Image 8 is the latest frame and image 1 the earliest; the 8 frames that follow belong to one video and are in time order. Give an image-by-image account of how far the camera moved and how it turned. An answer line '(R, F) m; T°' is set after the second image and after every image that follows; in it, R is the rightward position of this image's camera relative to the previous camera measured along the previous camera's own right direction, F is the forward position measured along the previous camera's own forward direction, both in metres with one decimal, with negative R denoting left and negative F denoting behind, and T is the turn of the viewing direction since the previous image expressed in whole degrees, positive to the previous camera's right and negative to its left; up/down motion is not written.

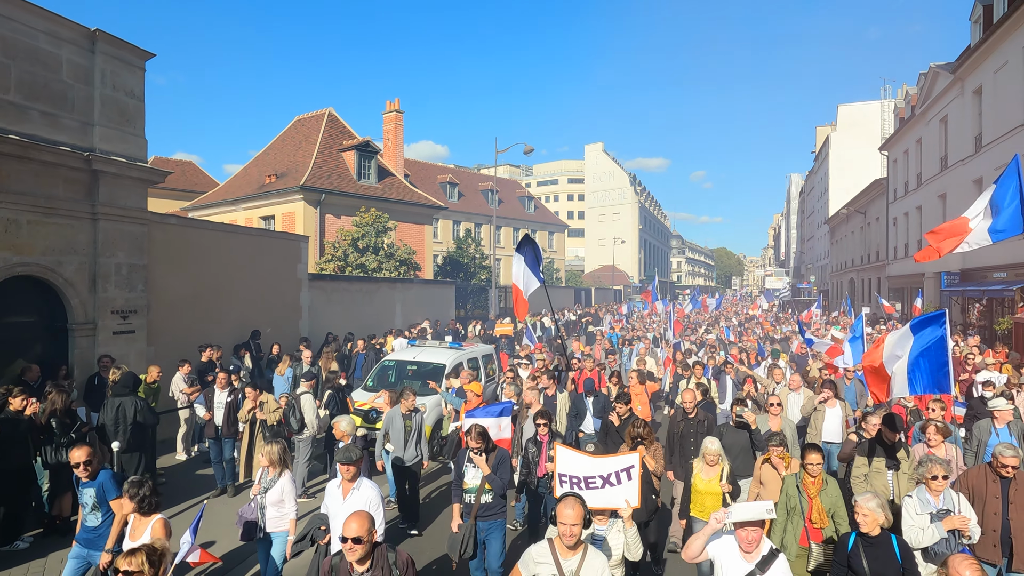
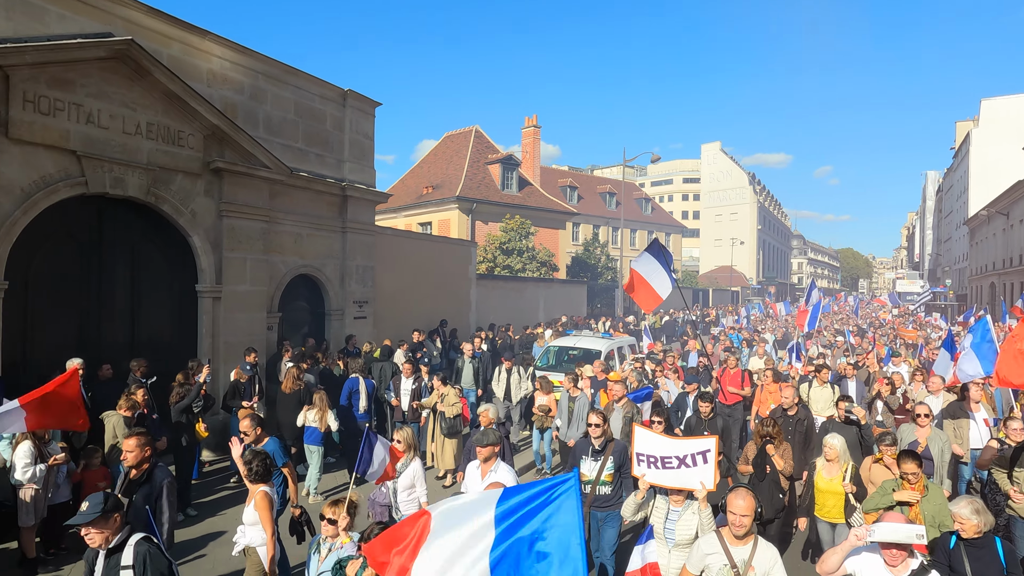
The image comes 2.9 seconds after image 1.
(-0.8, -2.7) m; -9°
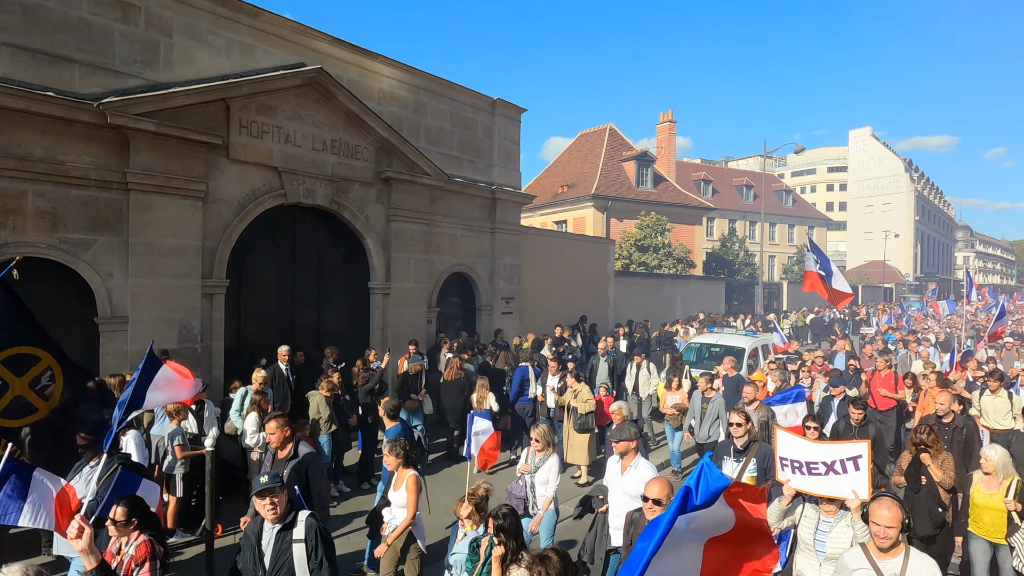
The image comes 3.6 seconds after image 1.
(-0.3, -0.6) m; -11°
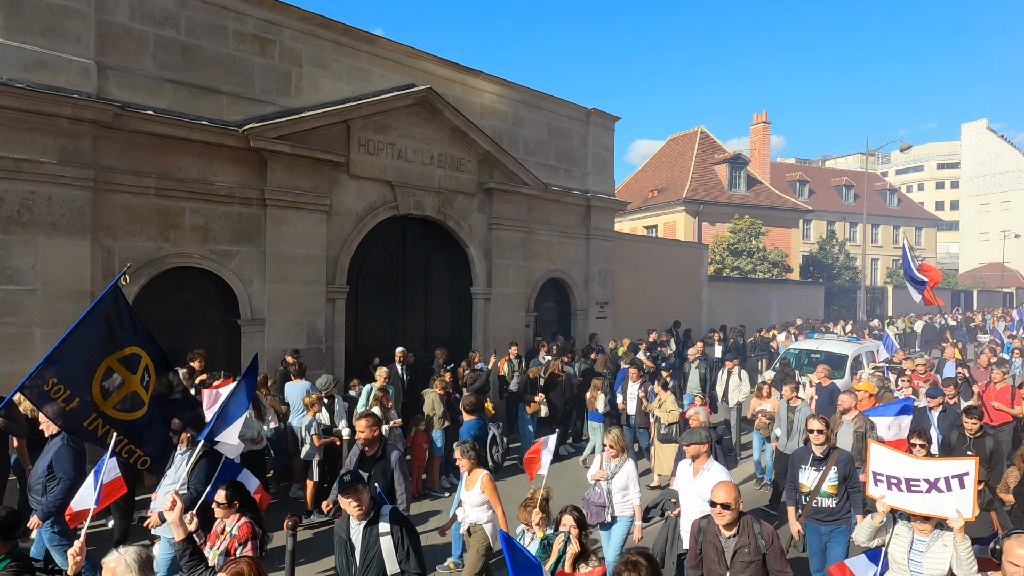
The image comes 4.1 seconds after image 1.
(-0.2, -0.5) m; -7°
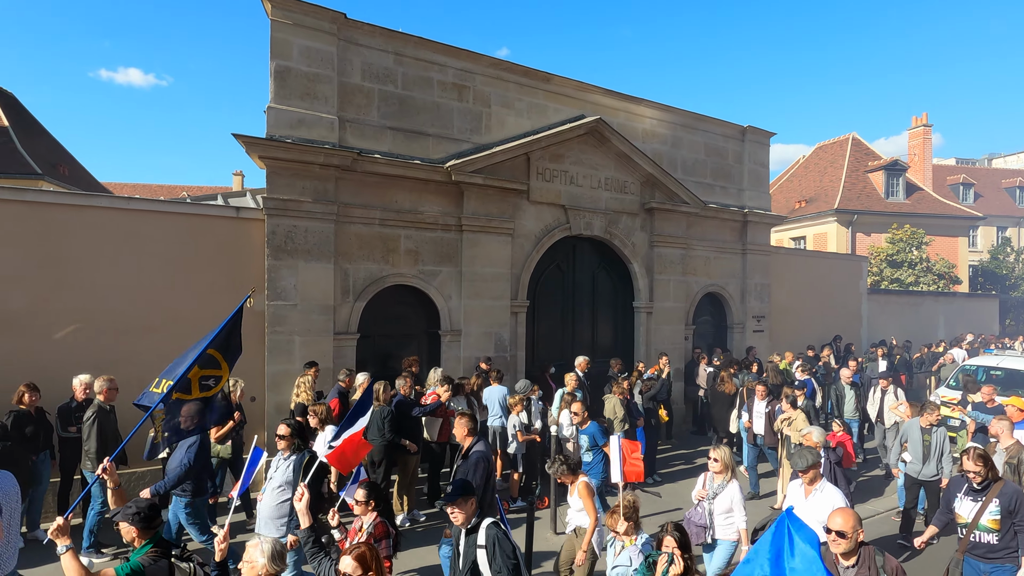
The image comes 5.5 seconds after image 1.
(-0.7, -1.0) m; -11°
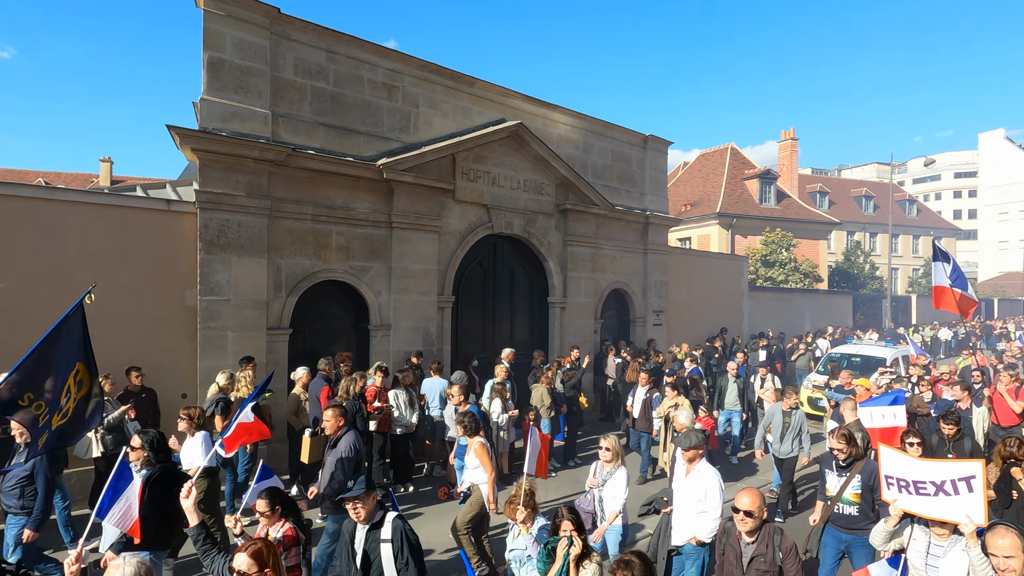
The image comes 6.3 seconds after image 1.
(-0.7, -0.4) m; +10°
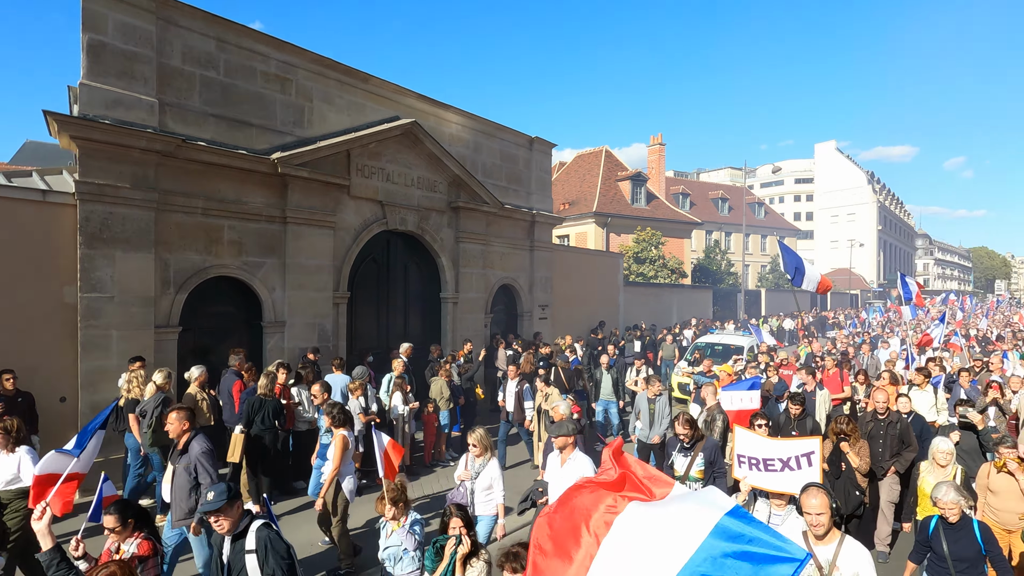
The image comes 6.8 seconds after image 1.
(-0.4, -0.4) m; +11°
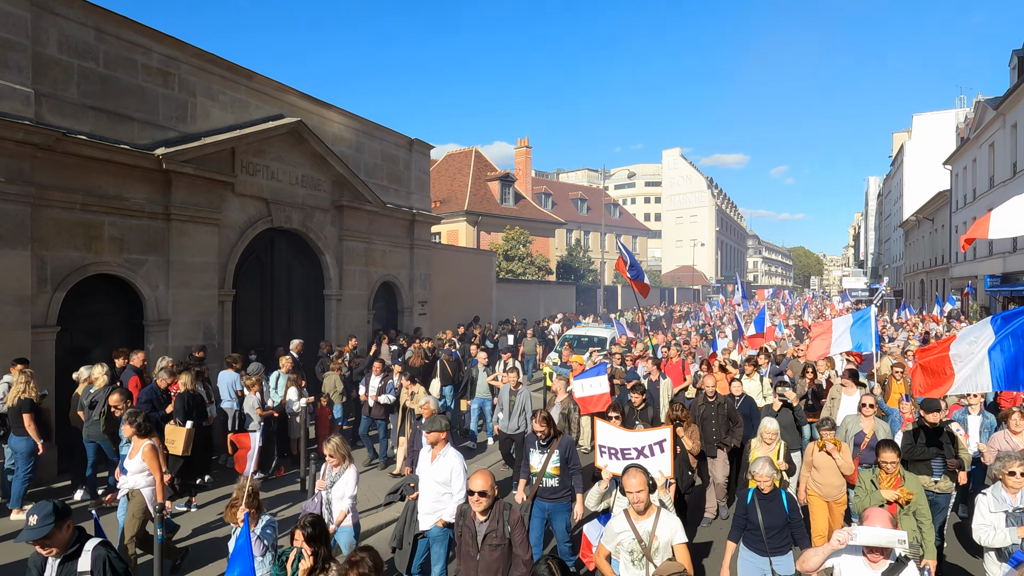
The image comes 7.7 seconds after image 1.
(-0.5, -0.7) m; +12°
